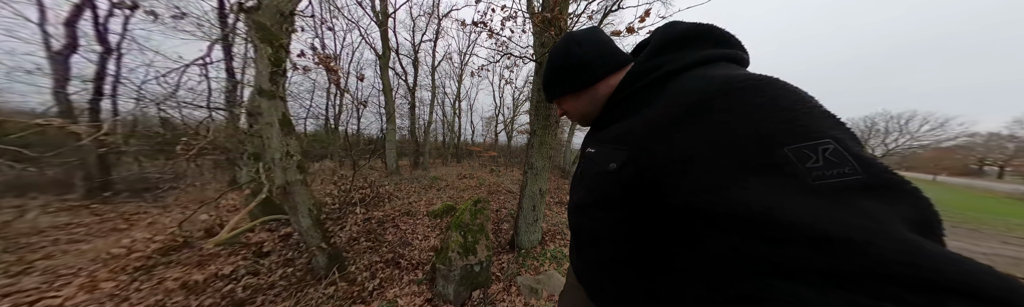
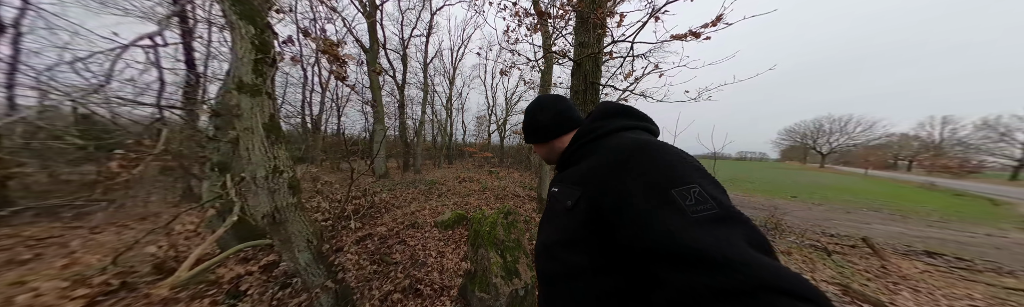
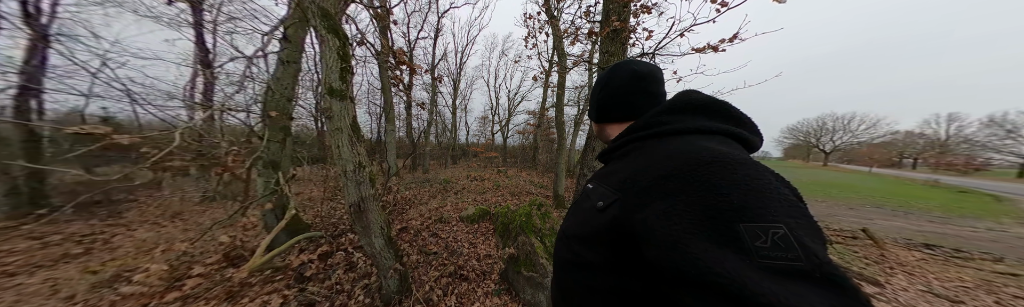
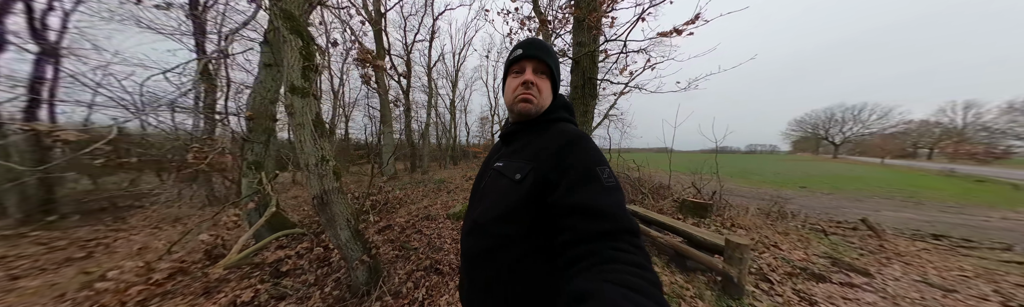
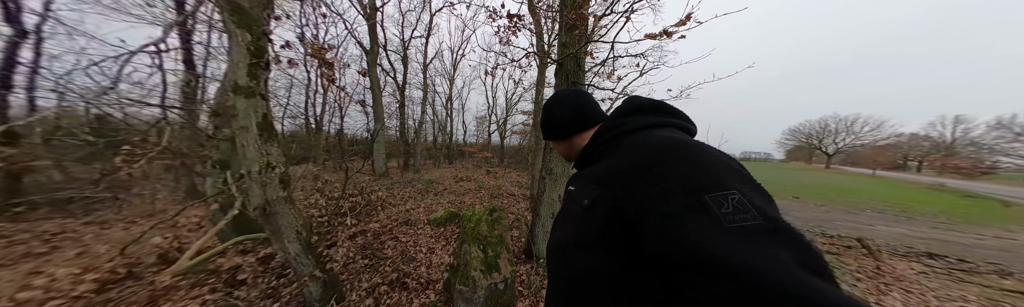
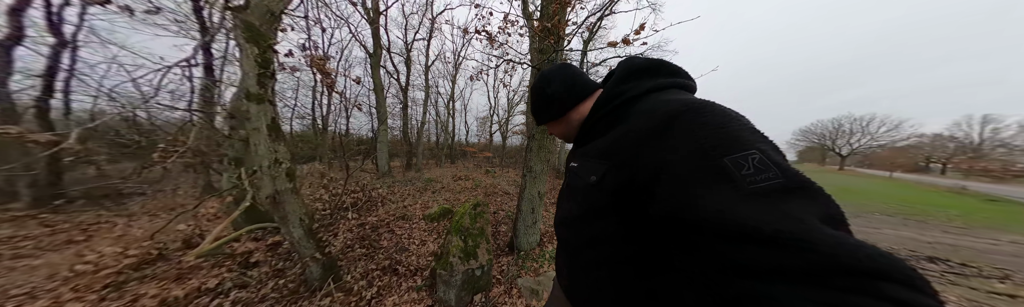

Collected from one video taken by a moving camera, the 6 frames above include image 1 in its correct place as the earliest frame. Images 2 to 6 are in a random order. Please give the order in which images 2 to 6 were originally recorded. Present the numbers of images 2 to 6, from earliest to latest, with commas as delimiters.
6, 5, 2, 3, 4
